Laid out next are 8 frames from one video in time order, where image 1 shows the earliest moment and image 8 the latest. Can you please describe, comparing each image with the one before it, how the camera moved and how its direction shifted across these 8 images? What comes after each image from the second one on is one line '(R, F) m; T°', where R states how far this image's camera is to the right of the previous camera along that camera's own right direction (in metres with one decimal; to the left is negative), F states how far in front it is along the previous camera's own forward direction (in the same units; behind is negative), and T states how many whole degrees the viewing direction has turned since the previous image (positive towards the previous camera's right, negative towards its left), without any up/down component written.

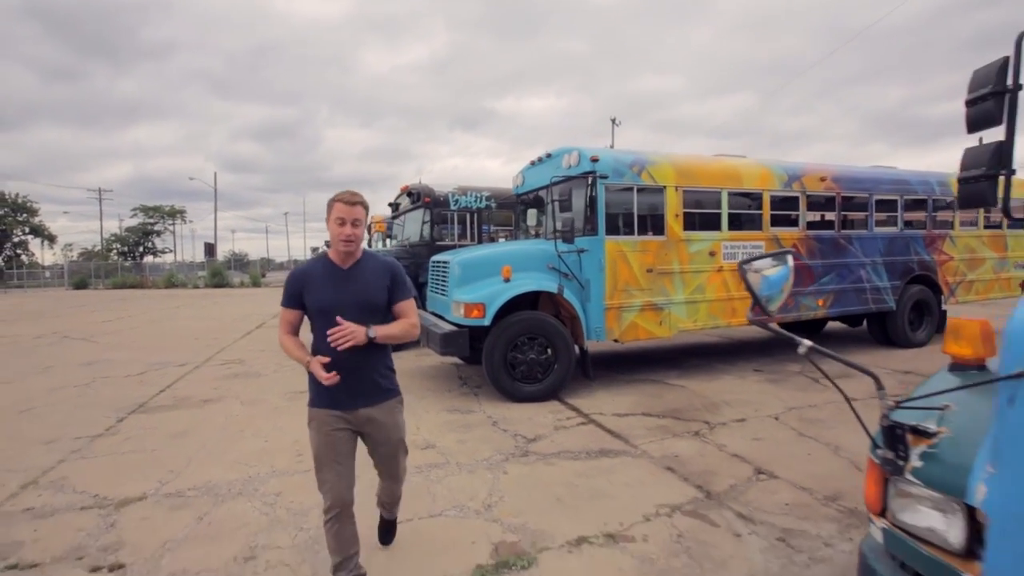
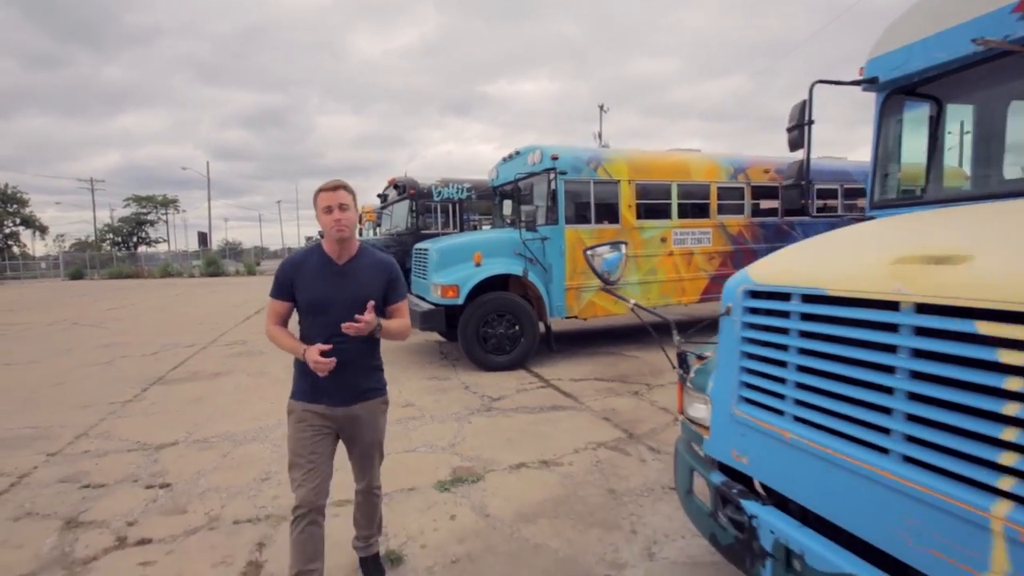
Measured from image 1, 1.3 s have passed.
(+0.3, -0.9) m; 0°
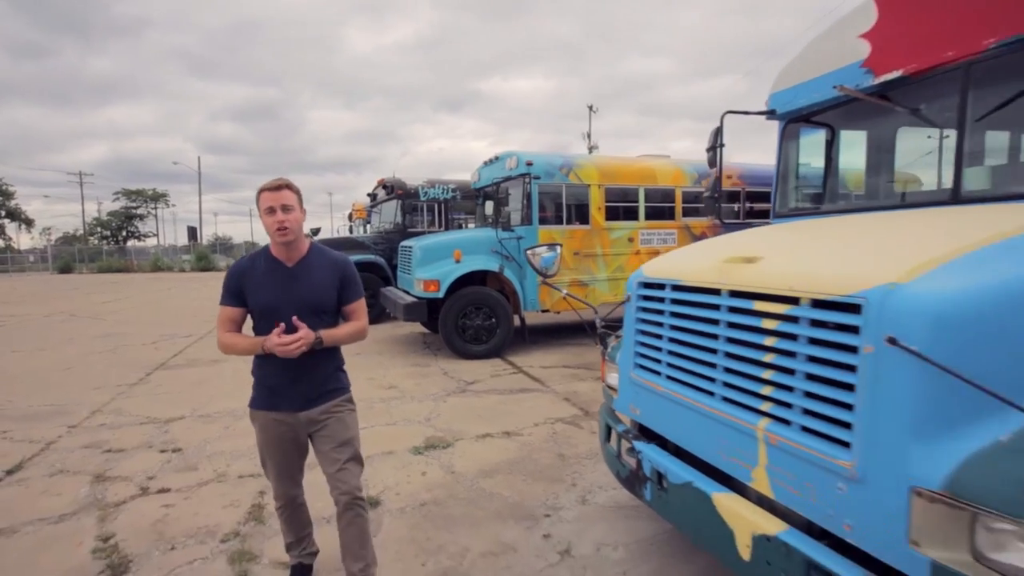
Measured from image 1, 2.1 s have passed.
(+0.2, -0.7) m; +1°
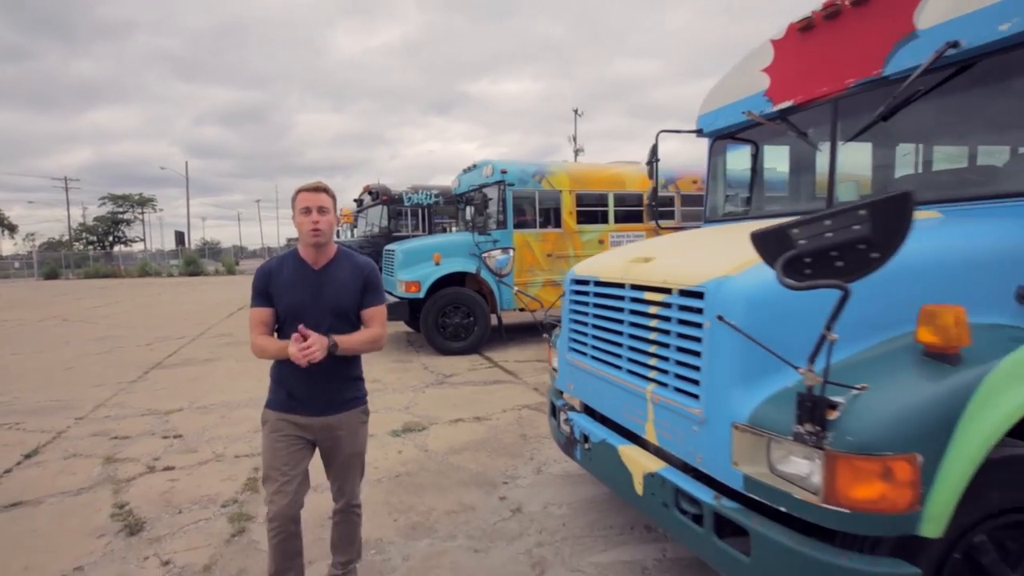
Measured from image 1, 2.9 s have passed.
(+0.2, -0.6) m; +1°
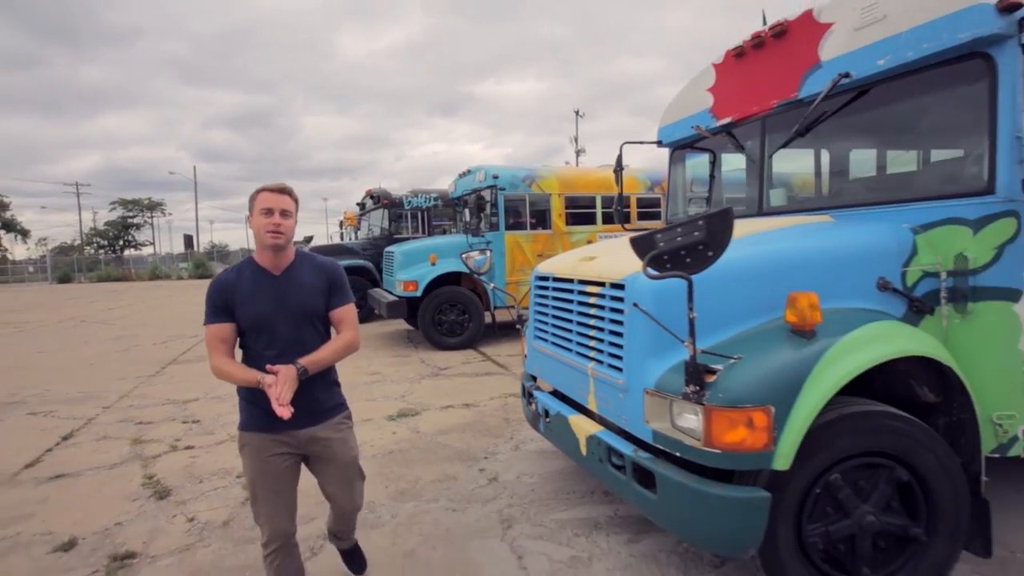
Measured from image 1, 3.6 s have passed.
(+0.3, -0.5) m; -1°
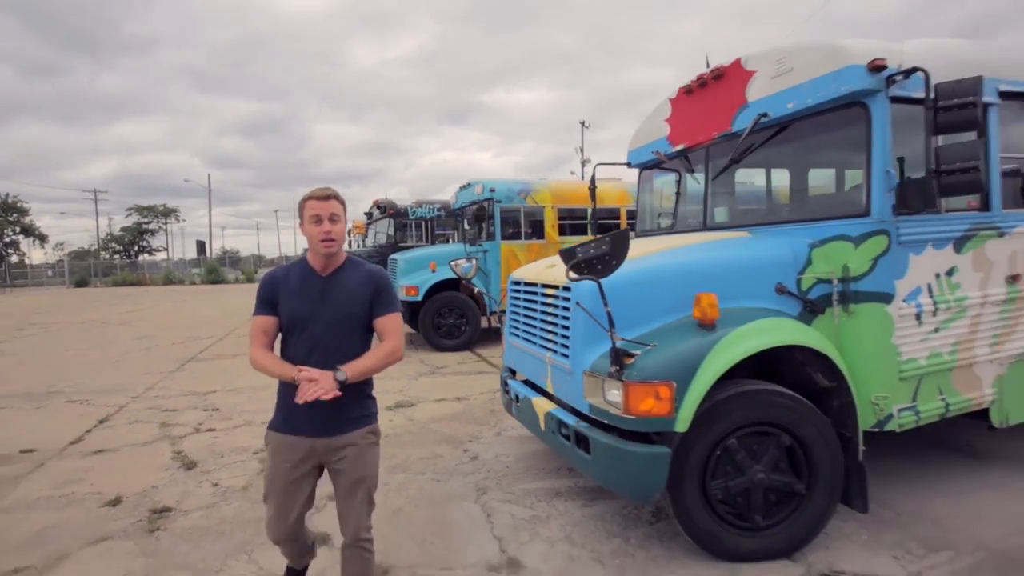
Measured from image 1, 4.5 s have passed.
(+0.3, -0.6) m; -1°
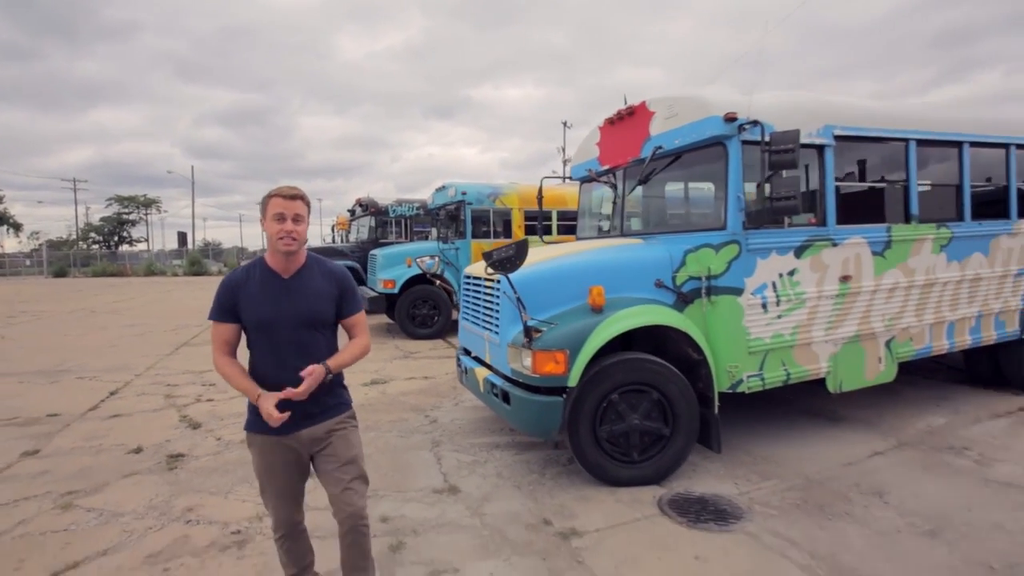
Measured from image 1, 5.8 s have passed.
(+0.3, -1.0) m; +2°
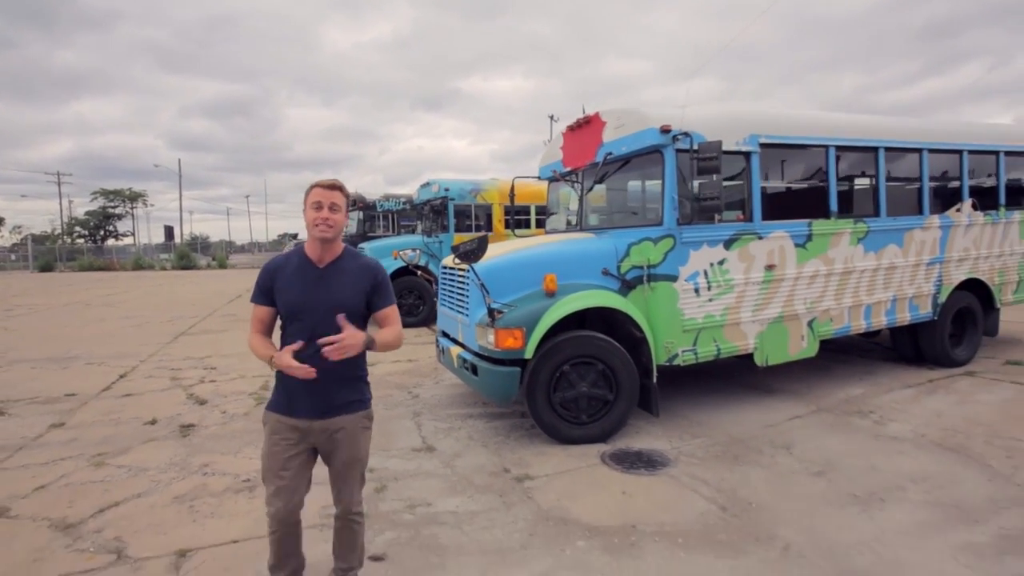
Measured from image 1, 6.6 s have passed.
(+0.2, -0.7) m; +1°
